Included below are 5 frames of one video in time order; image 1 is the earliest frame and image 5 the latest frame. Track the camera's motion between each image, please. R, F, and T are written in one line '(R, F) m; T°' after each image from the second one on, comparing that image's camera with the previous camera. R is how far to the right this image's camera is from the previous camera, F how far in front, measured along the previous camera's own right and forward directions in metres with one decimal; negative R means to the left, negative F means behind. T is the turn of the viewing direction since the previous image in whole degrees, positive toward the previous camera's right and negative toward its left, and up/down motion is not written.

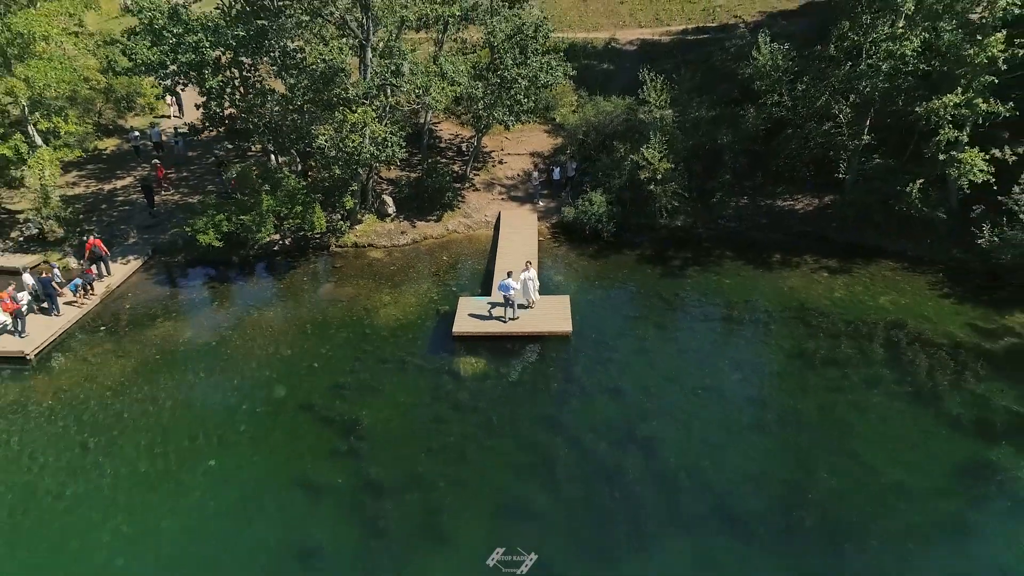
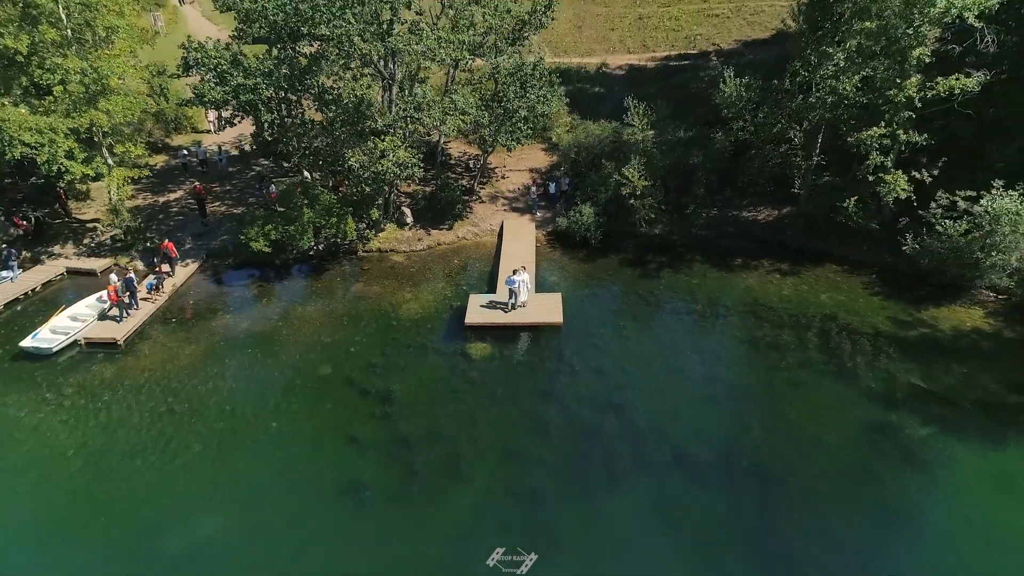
(0.0, -4.0) m; 0°
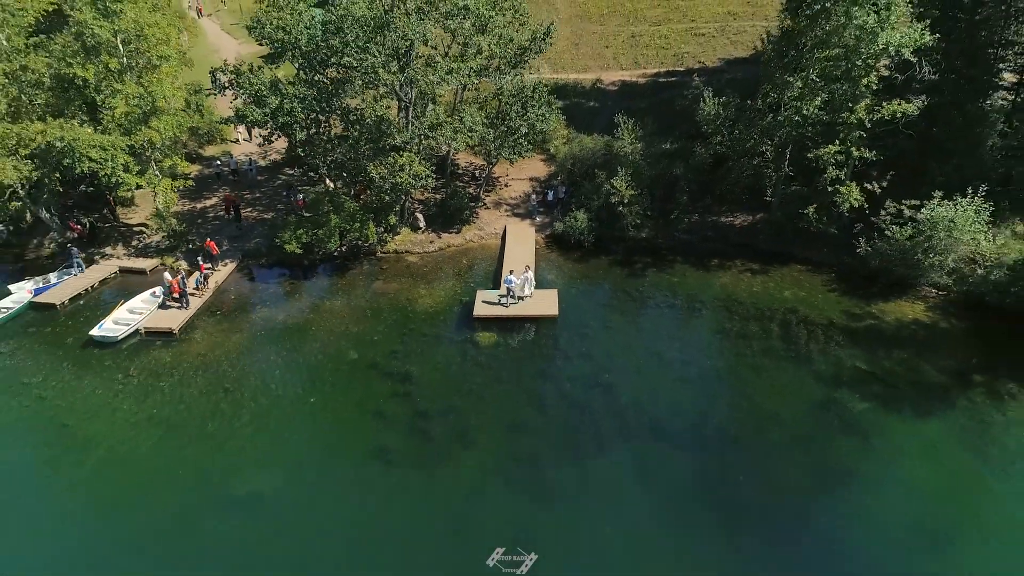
(0.0, -3.4) m; 0°
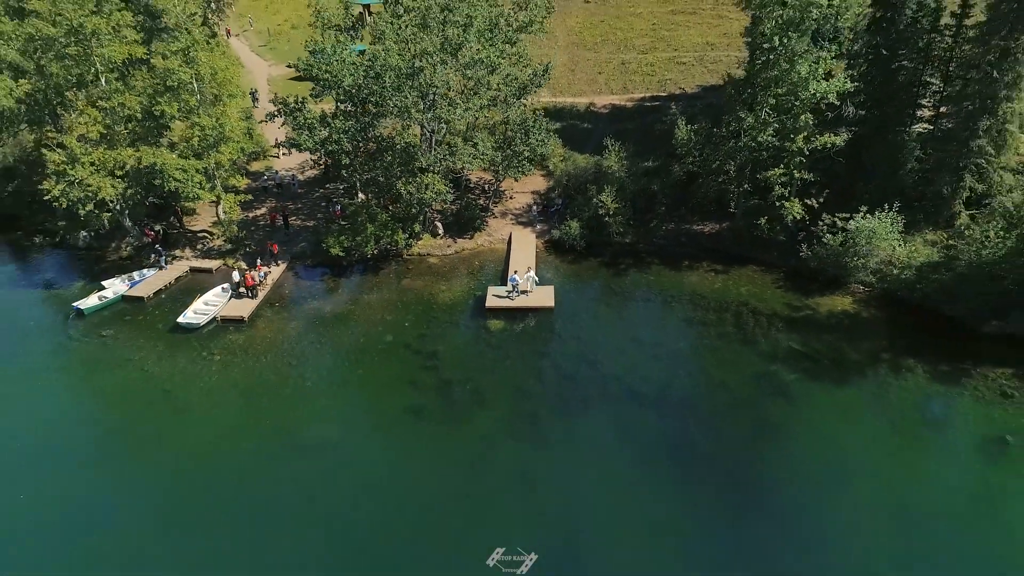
(-0.2, -6.0) m; 0°
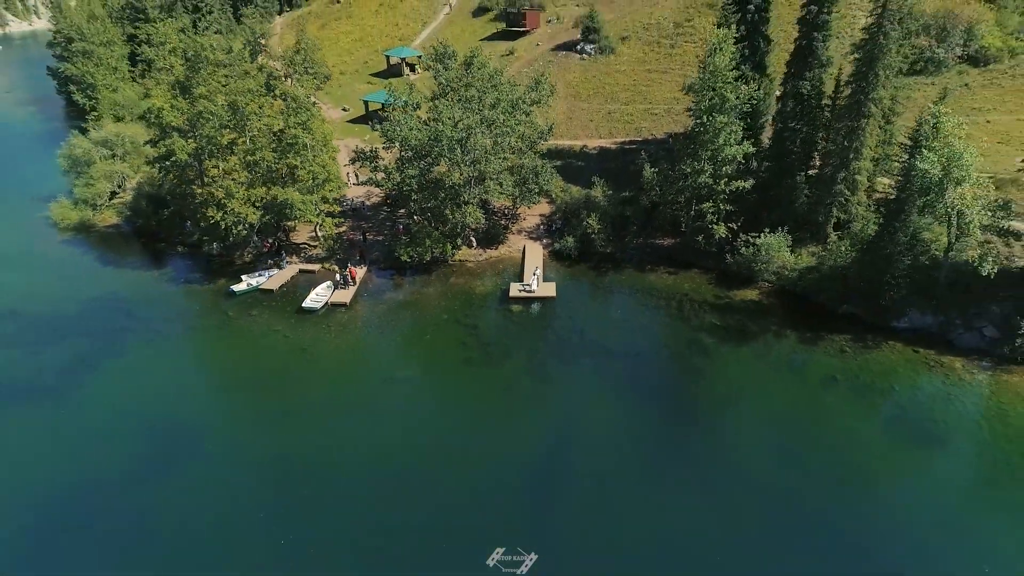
(-0.9, -15.0) m; 0°
